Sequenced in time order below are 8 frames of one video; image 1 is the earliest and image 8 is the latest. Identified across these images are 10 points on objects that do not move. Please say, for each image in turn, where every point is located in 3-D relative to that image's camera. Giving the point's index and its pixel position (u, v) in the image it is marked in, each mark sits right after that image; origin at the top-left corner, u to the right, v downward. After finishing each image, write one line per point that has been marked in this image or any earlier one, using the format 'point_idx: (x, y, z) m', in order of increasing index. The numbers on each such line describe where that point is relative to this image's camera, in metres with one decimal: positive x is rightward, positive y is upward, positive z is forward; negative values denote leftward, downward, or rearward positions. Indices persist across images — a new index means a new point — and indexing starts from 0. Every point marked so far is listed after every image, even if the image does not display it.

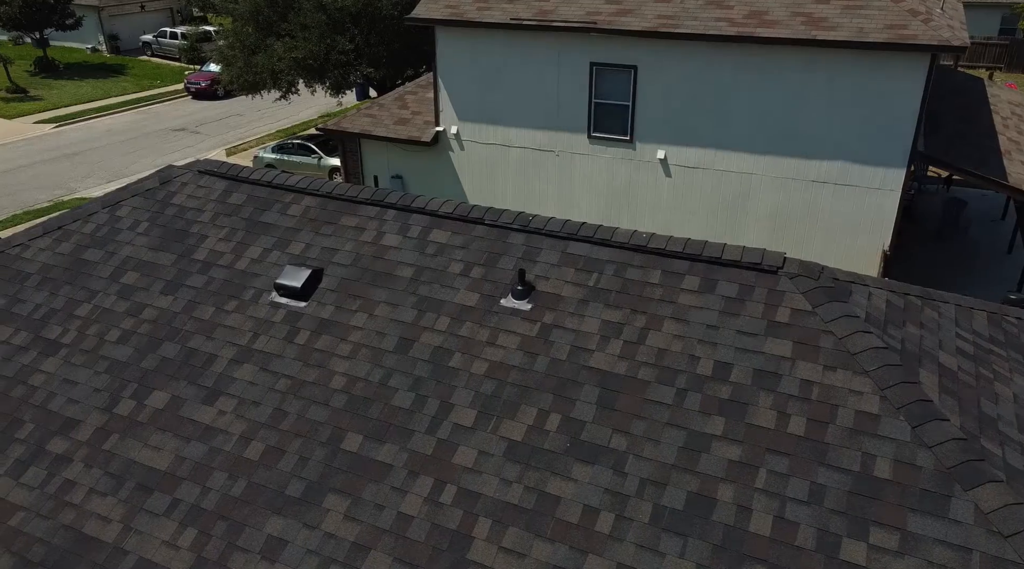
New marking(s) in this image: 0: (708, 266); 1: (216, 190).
0: (+1.4, +0.1, +5.6) m
1: (-2.7, +0.9, +7.3) m
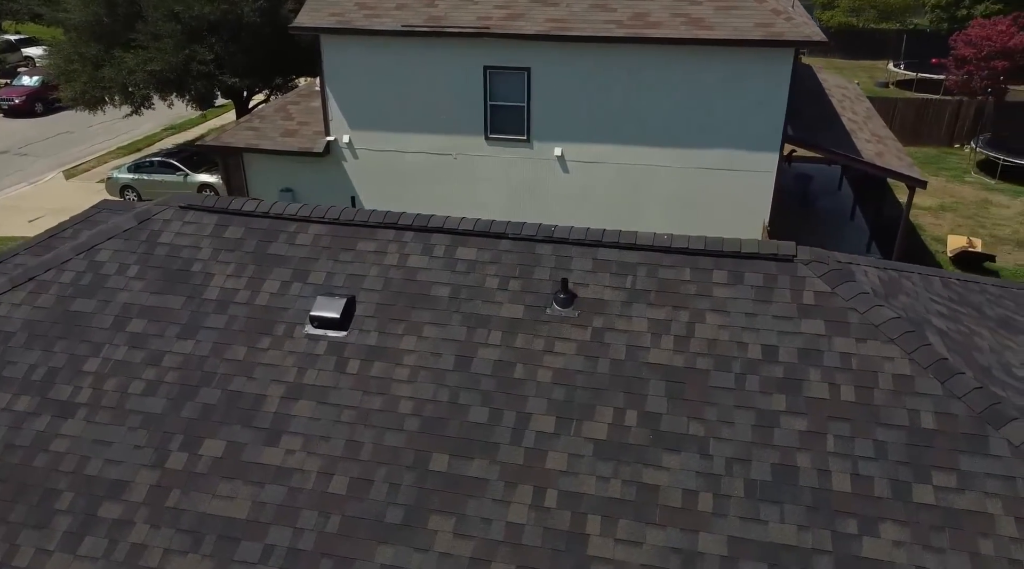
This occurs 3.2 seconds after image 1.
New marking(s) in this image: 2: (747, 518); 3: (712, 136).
0: (+1.8, +0.2, +6.2) m
1: (-2.7, +0.5, +7.0) m
2: (+1.5, -1.5, +4.9) m
3: (+4.2, +3.0, +15.9) m
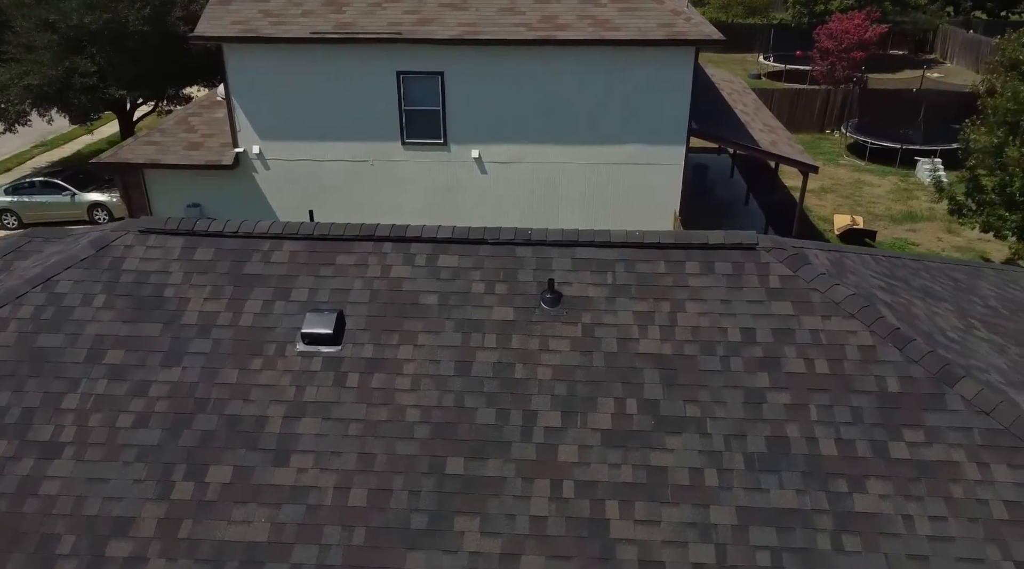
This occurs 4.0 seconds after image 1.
0: (+1.6, +0.3, +6.7) m
1: (-2.9, +0.3, +6.8) m
2: (+1.6, -1.4, +5.3) m
3: (+2.5, +3.2, +16.5) m
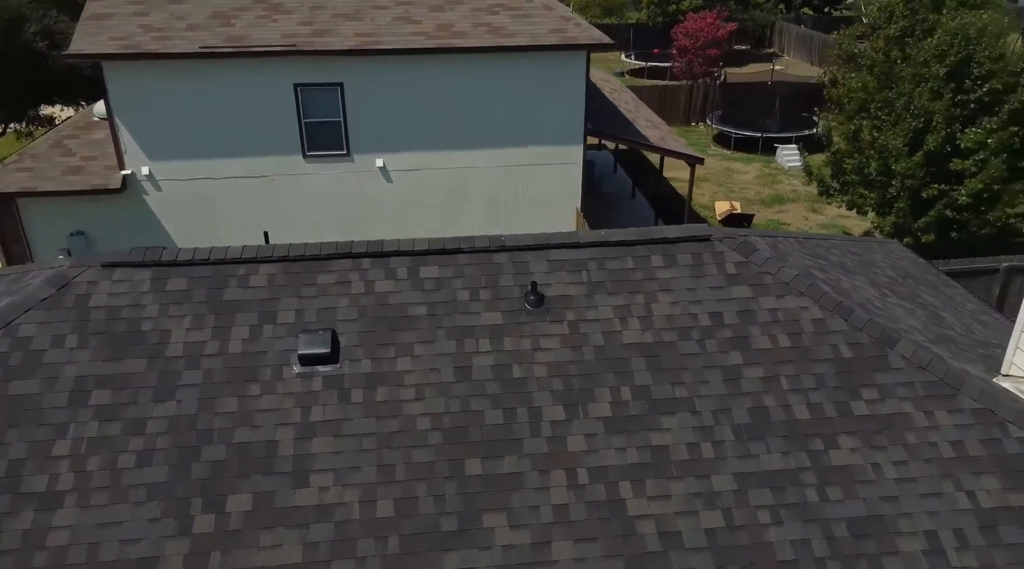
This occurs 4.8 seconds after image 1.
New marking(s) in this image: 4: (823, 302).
0: (+1.4, +0.4, +7.2) m
1: (-3.1, 0.0, +6.6) m
2: (+1.7, -1.3, +5.9) m
3: (+0.4, +3.3, +17.1) m
4: (+2.7, -0.2, +6.8) m
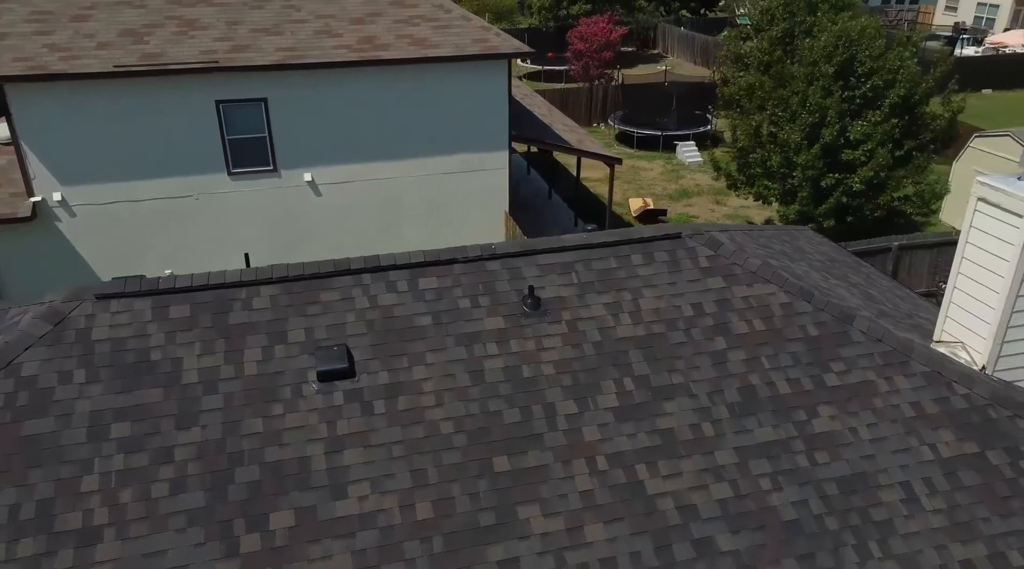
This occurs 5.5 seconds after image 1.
0: (+1.2, +0.4, +7.8) m
1: (-3.1, -0.2, +6.6) m
2: (+1.9, -1.2, +6.5) m
3: (-1.3, +3.2, +17.4) m
4: (+2.7, 0.0, +7.6) m
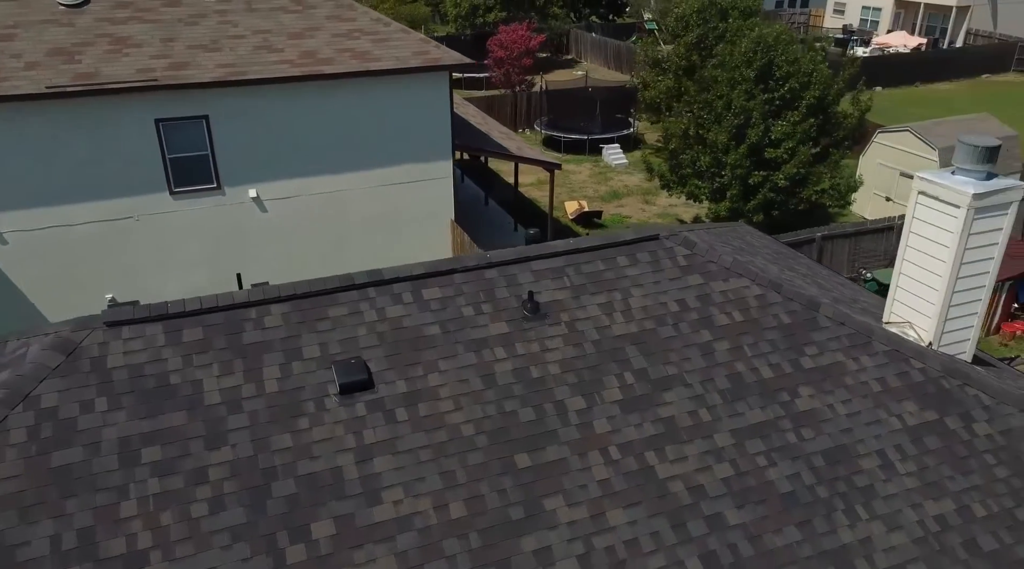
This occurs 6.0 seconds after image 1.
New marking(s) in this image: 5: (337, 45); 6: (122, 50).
0: (+1.1, +0.4, +8.2) m
1: (-3.0, -0.4, +6.6) m
2: (+2.0, -1.2, +7.0) m
3: (-2.5, +2.9, +17.6) m
4: (+2.6, 0.0, +8.2) m
5: (-3.7, +5.1, +16.8) m
6: (-7.7, +4.7, +15.5) m
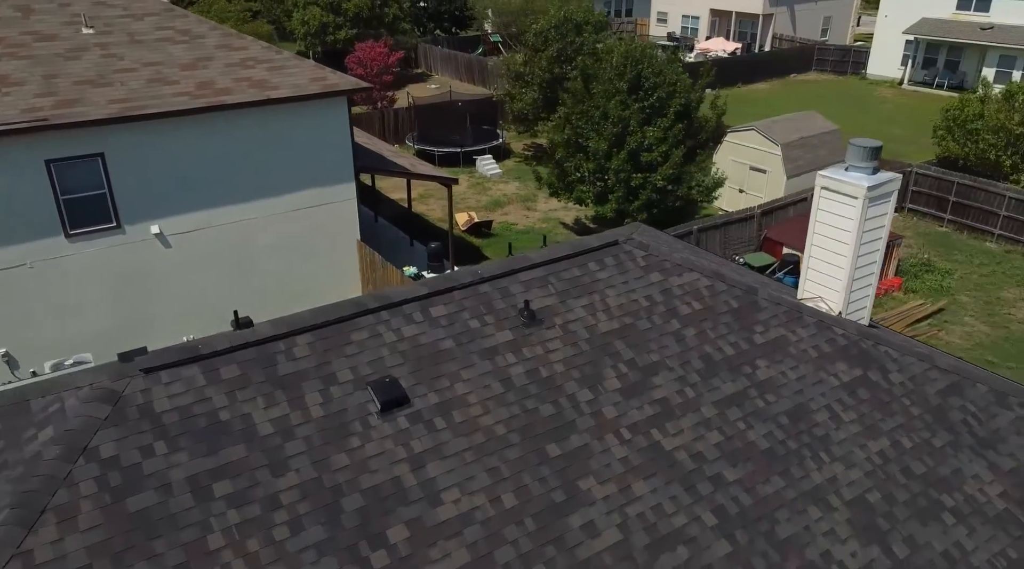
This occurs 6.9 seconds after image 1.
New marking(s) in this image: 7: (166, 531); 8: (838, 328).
0: (+0.9, +0.3, +9.2) m
1: (-2.8, -0.8, +6.8) m
2: (+2.1, -1.1, +8.2) m
3: (-4.7, +2.4, +17.7) m
4: (+2.3, +0.1, +9.5) m
5: (-6.0, +4.5, +16.6) m
6: (-9.6, +3.7, +14.6) m
7: (-2.6, -1.8, +5.8) m
8: (+3.9, -0.5, +9.4) m
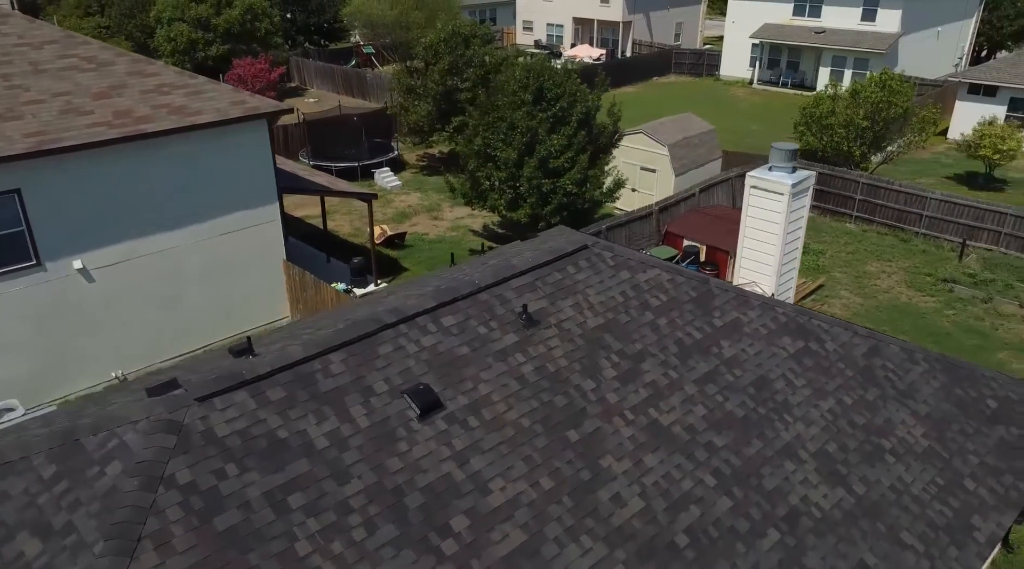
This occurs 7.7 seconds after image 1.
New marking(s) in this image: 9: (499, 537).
0: (+0.6, +0.3, +10.1) m
1: (-2.5, -1.1, +7.1) m
2: (+2.1, -1.0, +9.3) m
3: (-6.4, +1.8, +17.6) m
4: (+2.1, +0.2, +10.6) m
5: (-7.6, +3.8, +16.3) m
6: (-10.8, +2.8, +13.8) m
7: (-2.0, -2.1, +6.2) m
8: (+3.7, -0.3, +10.8) m
9: (-0.1, -2.3, +6.9) m
